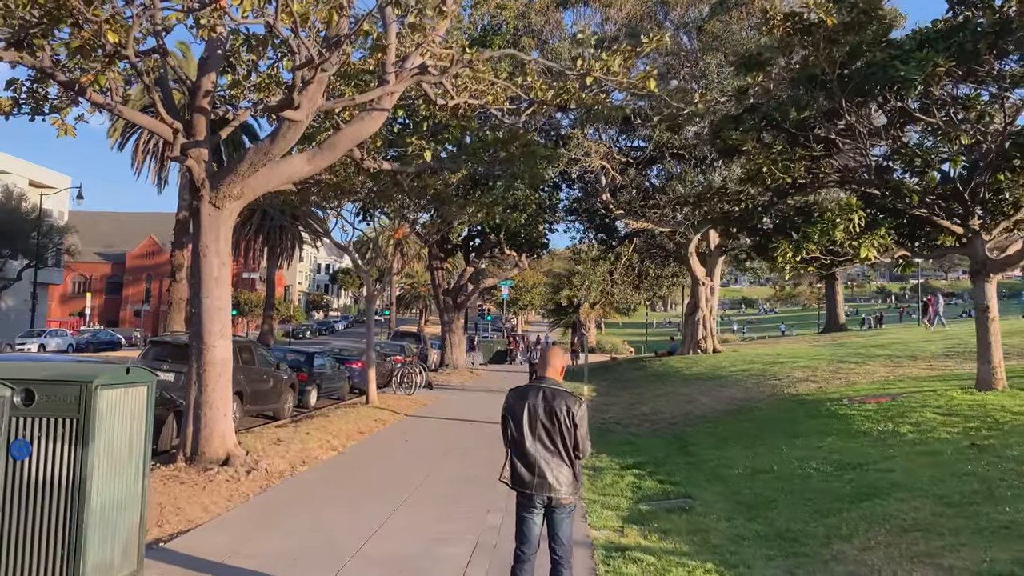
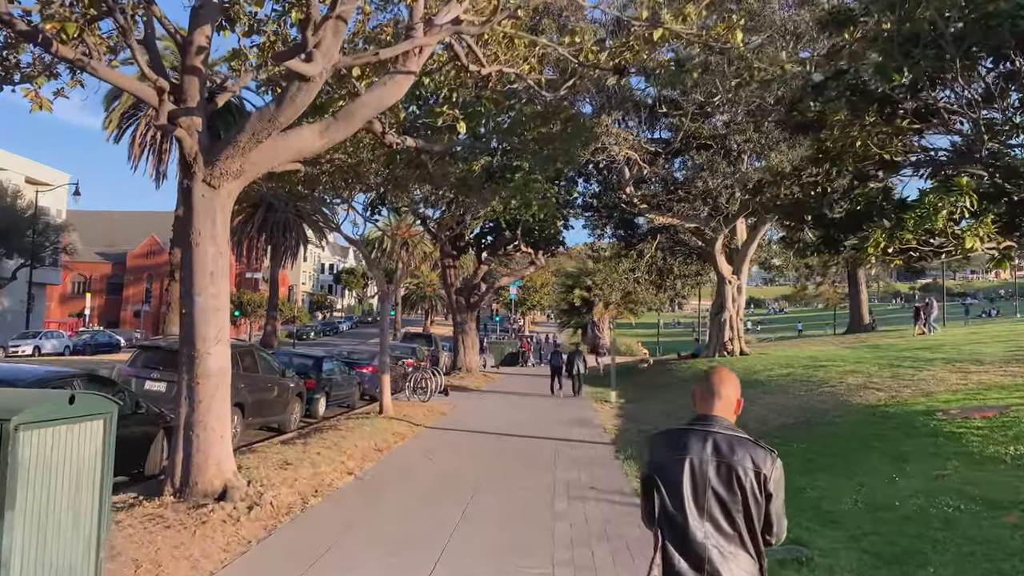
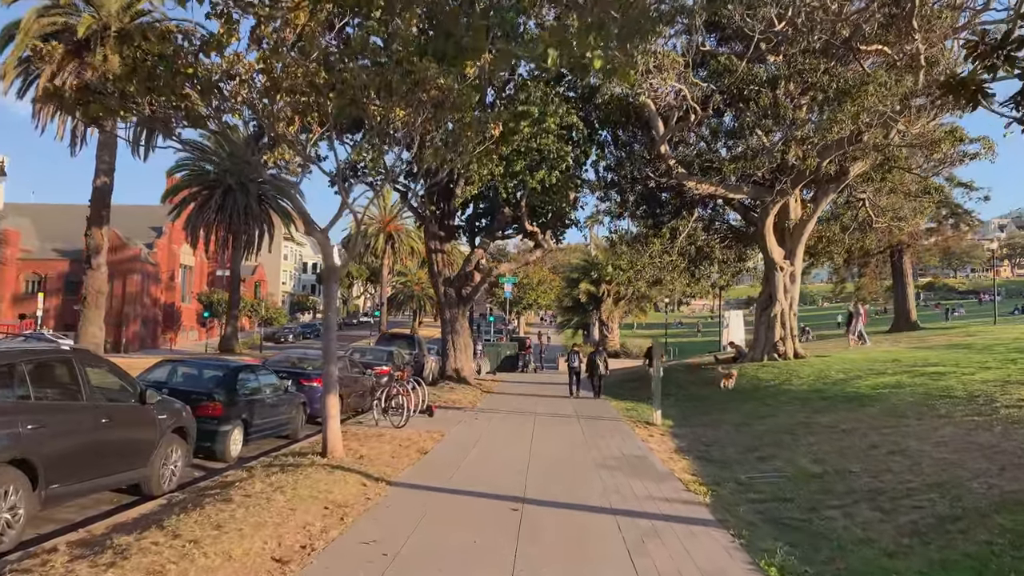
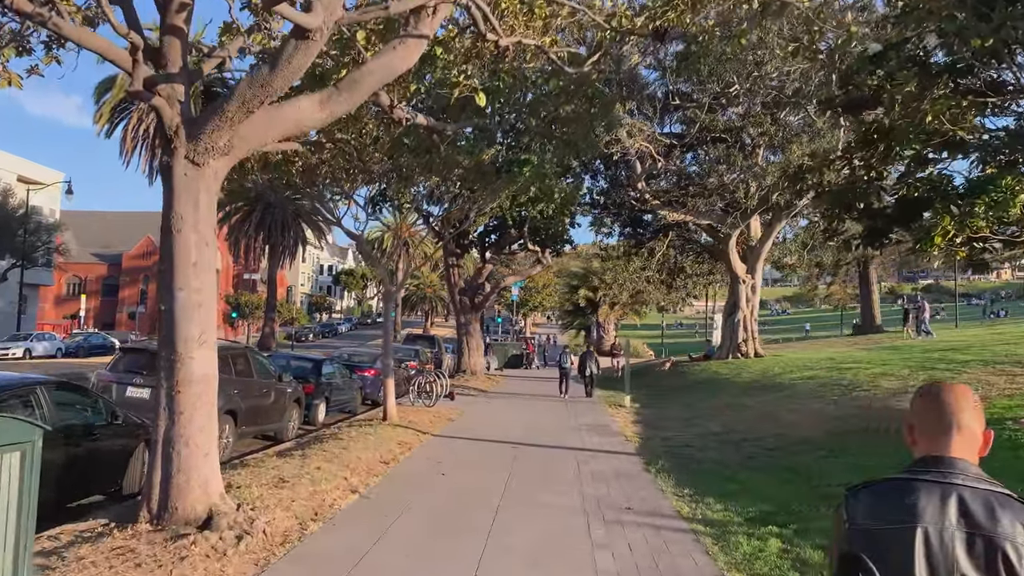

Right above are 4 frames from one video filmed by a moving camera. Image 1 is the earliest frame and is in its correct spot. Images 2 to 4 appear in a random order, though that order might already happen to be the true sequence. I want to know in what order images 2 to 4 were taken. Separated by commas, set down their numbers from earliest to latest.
2, 4, 3
